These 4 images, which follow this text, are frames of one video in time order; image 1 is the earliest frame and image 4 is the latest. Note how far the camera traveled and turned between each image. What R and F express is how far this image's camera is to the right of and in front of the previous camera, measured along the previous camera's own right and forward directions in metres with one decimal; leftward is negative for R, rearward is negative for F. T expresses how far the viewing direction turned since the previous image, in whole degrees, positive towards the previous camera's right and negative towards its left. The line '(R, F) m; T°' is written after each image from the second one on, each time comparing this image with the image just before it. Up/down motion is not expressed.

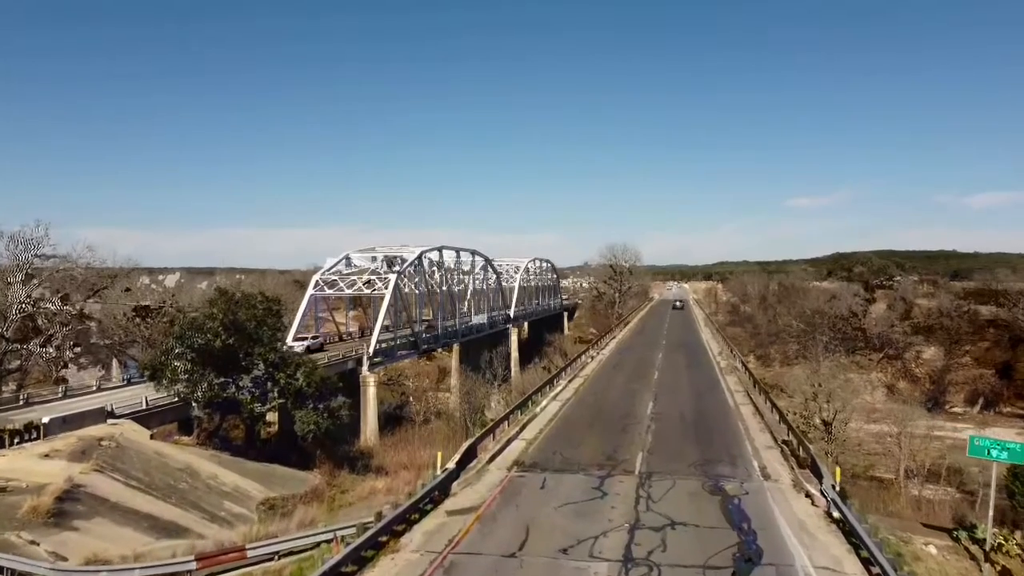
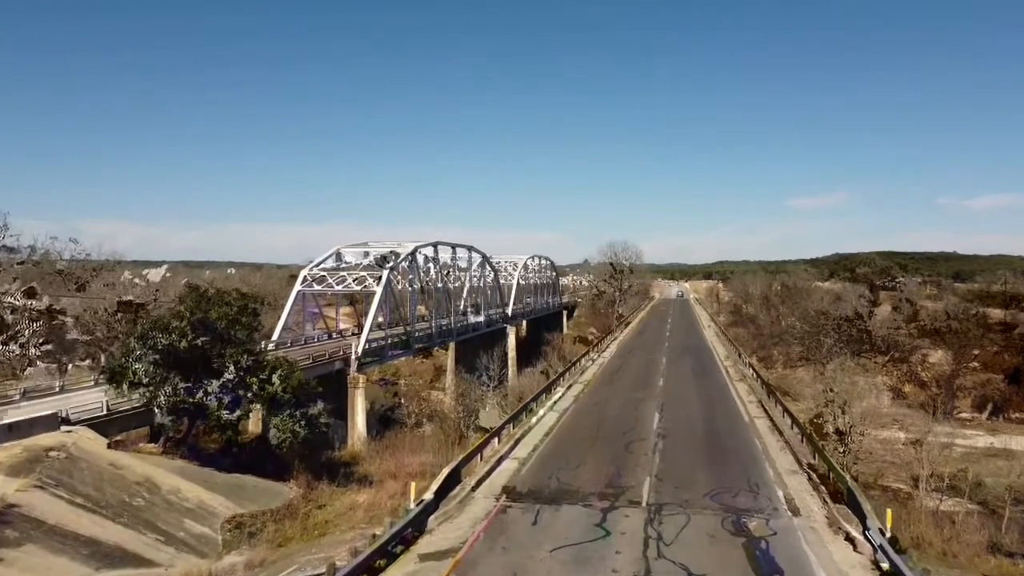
(+0.2, +1.8) m; 0°
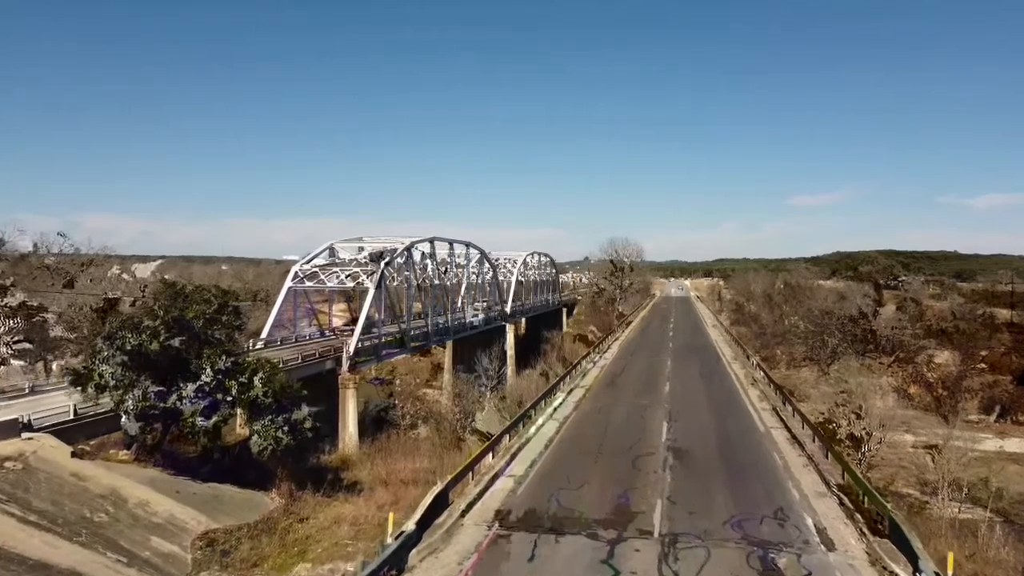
(+0.1, +1.4) m; 0°
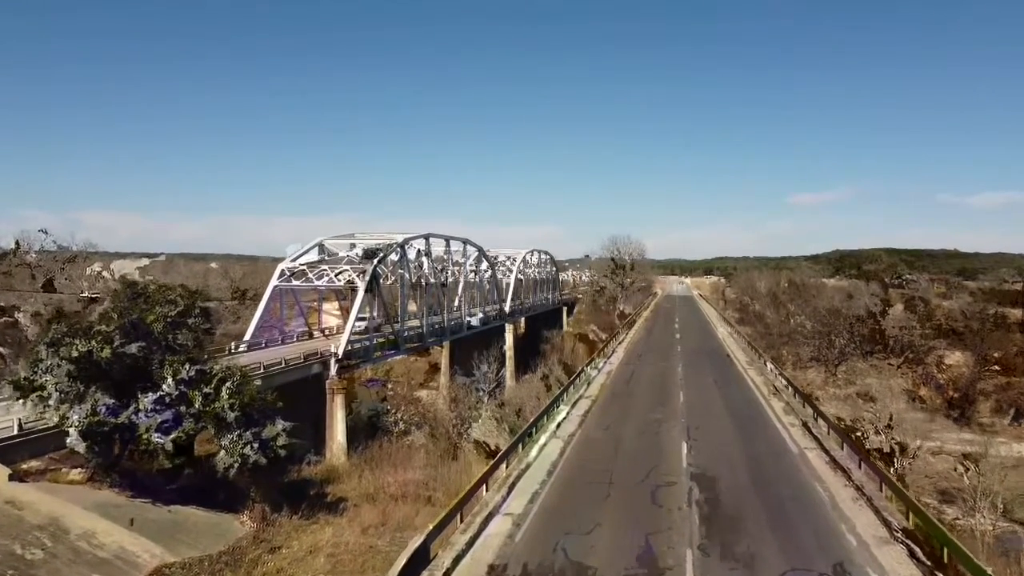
(0.0, +2.1) m; 0°
